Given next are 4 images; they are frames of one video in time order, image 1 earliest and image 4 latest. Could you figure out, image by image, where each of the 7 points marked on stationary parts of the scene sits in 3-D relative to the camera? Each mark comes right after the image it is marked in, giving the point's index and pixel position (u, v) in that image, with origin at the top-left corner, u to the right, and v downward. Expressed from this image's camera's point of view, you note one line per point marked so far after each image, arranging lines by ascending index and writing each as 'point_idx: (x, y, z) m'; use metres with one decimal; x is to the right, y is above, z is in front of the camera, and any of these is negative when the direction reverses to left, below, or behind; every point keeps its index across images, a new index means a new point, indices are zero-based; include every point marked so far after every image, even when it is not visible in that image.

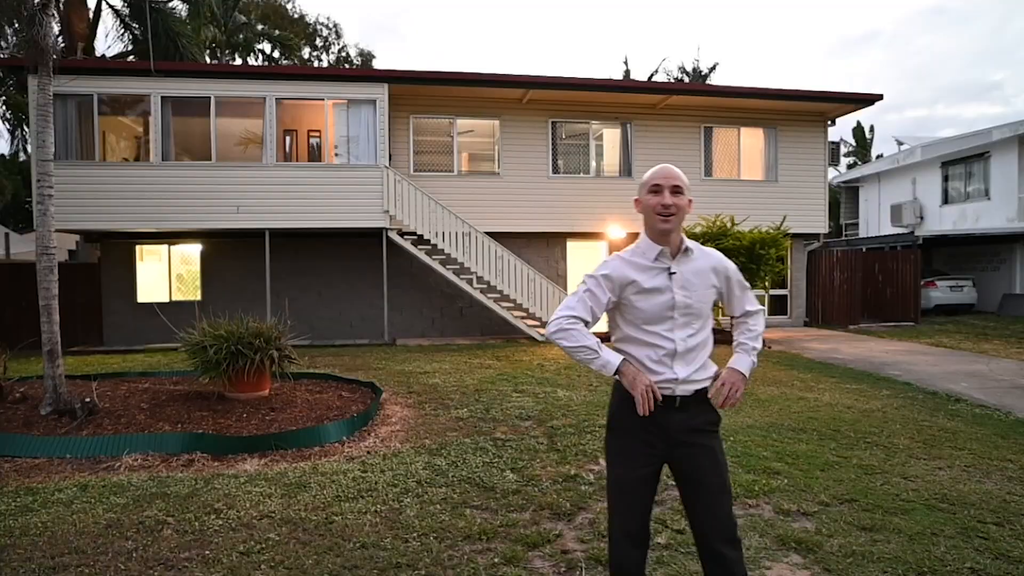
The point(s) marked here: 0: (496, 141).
0: (-0.4, +3.3, +14.2) m
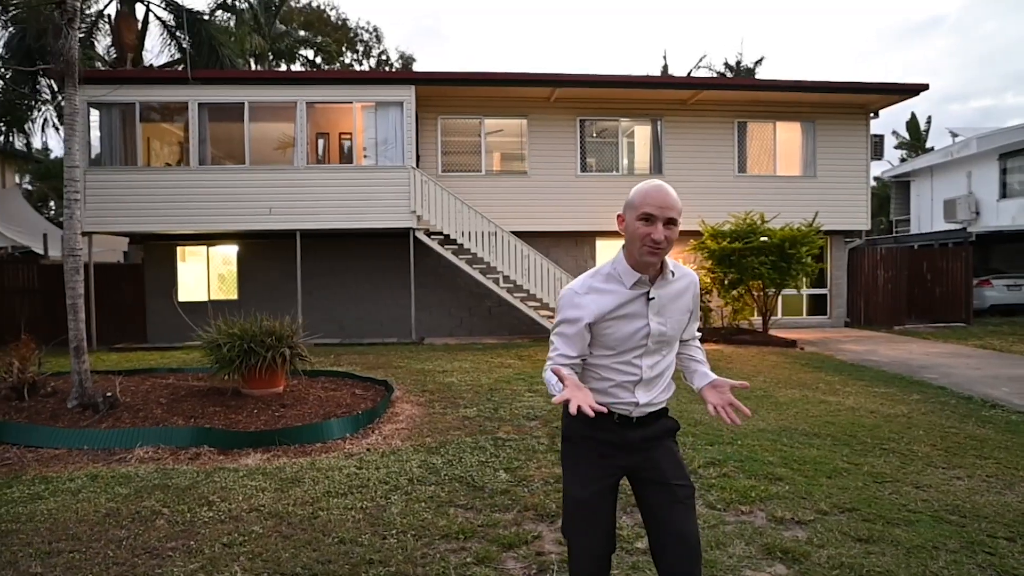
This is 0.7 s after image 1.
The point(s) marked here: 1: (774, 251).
0: (+0.3, +3.3, +14.2) m
1: (+4.7, +0.7, +11.2) m
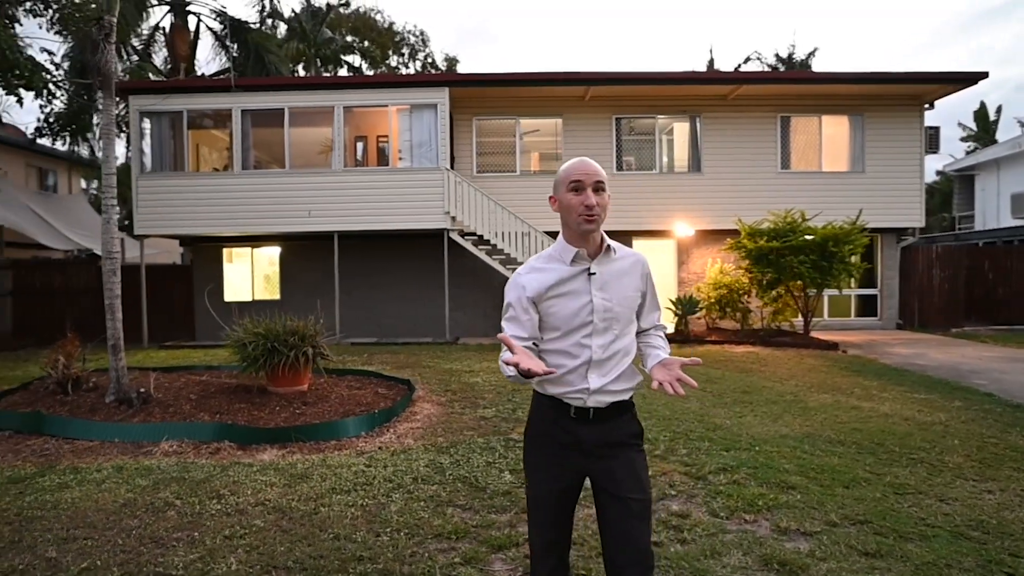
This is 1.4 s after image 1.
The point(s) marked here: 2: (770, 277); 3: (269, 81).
0: (+1.1, +3.3, +14.1) m
1: (+5.2, +0.6, +10.8) m
2: (+4.6, +0.2, +11.1) m
3: (-5.0, +4.3, +13.0) m
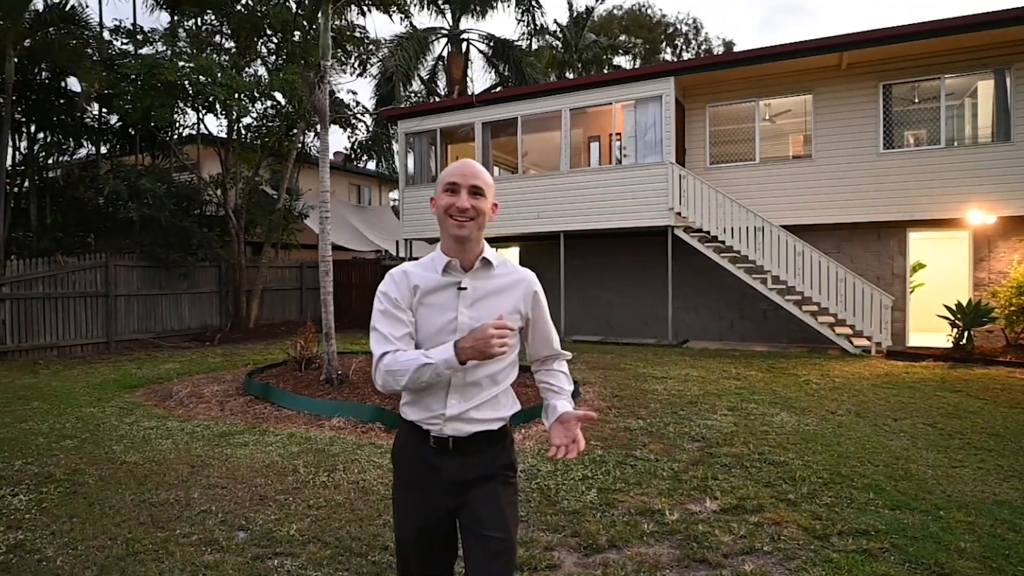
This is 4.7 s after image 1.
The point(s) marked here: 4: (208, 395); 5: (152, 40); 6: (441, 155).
0: (+5.8, +3.3, +12.2) m
1: (+7.9, +0.6, +7.4) m
2: (+7.5, +0.1, +8.0) m
3: (-0.1, +4.3, +14.0) m
4: (-3.7, -1.3, +7.7) m
5: (-7.4, +5.1, +12.8) m
6: (-1.7, +3.2, +15.2) m
